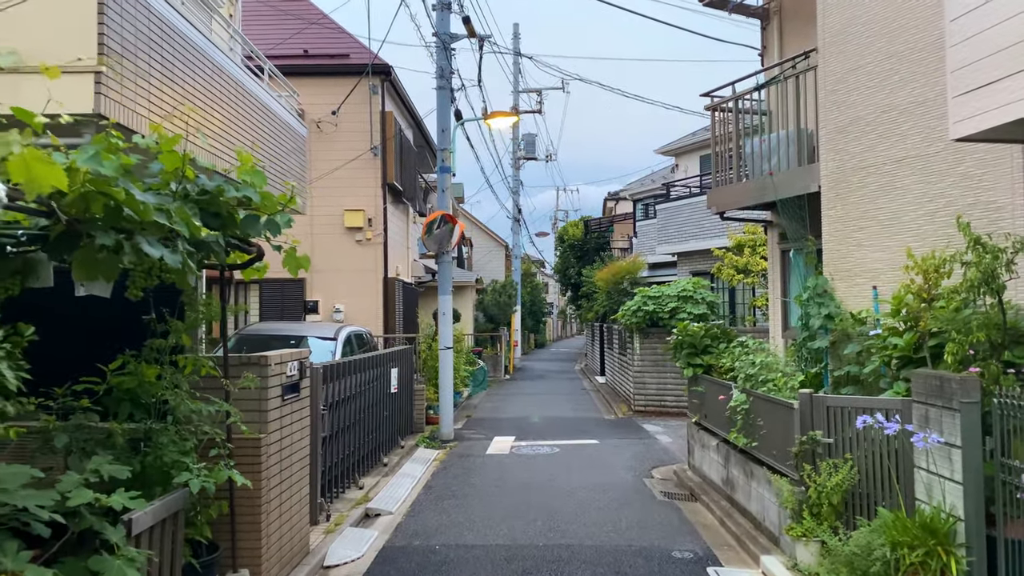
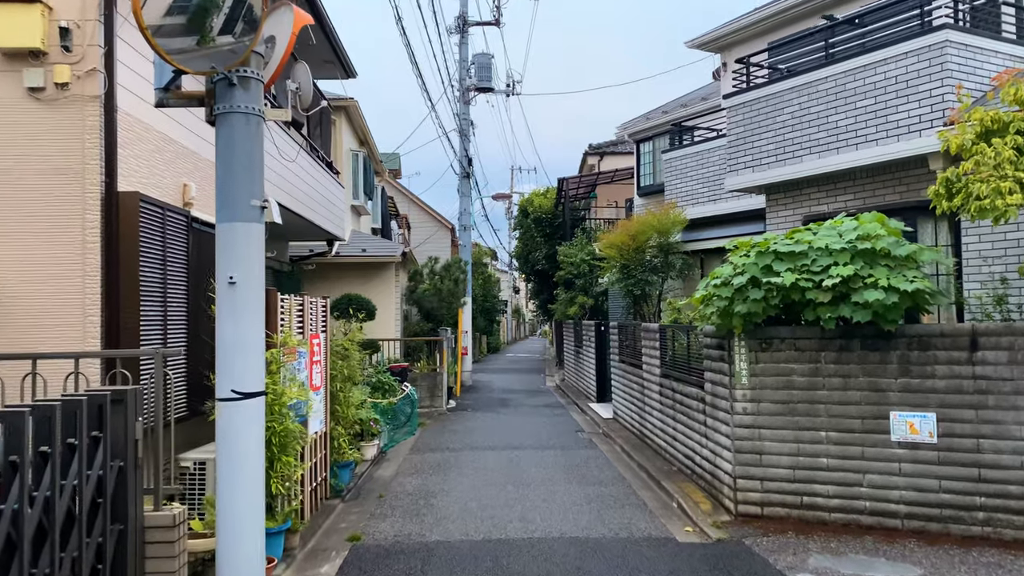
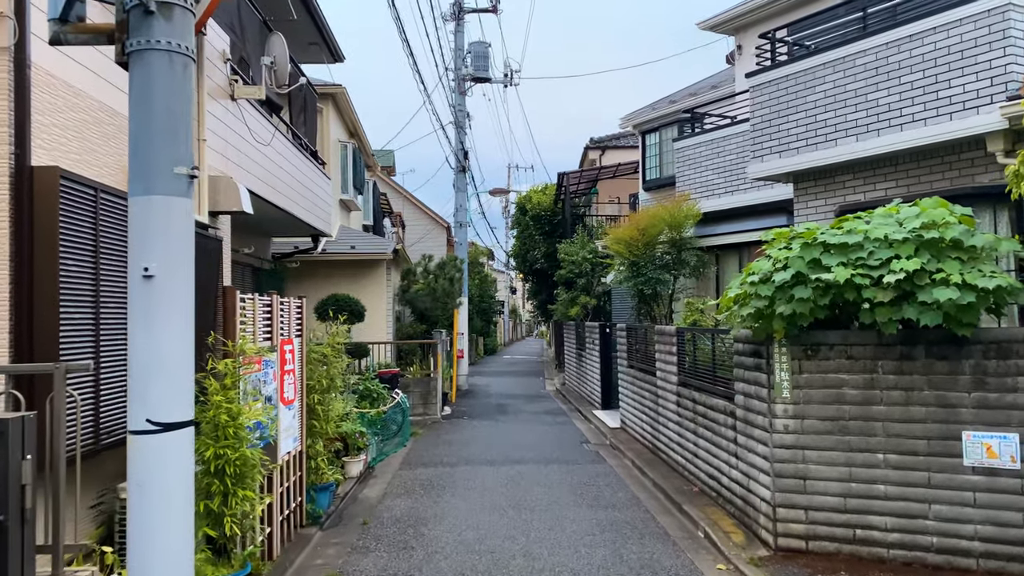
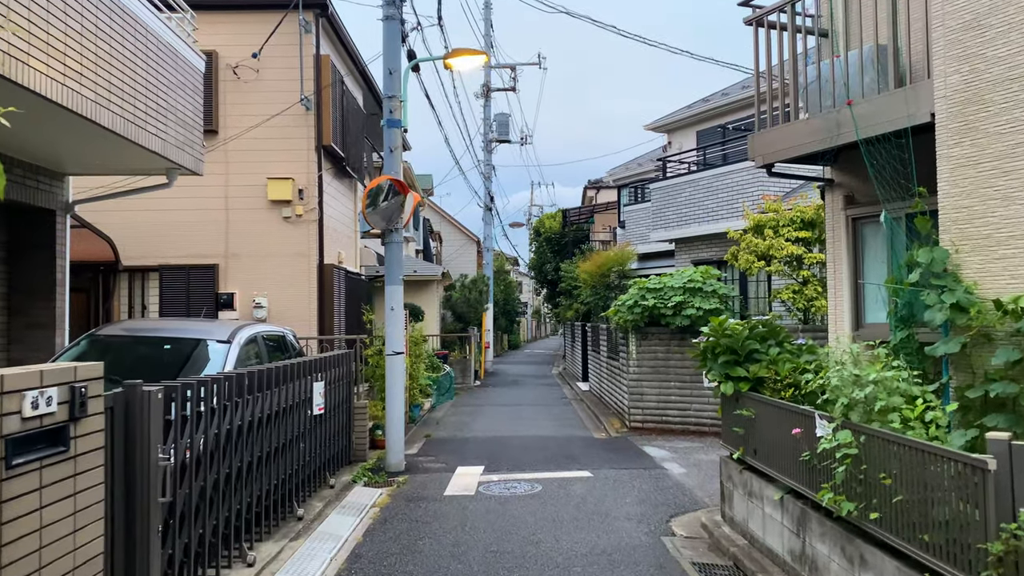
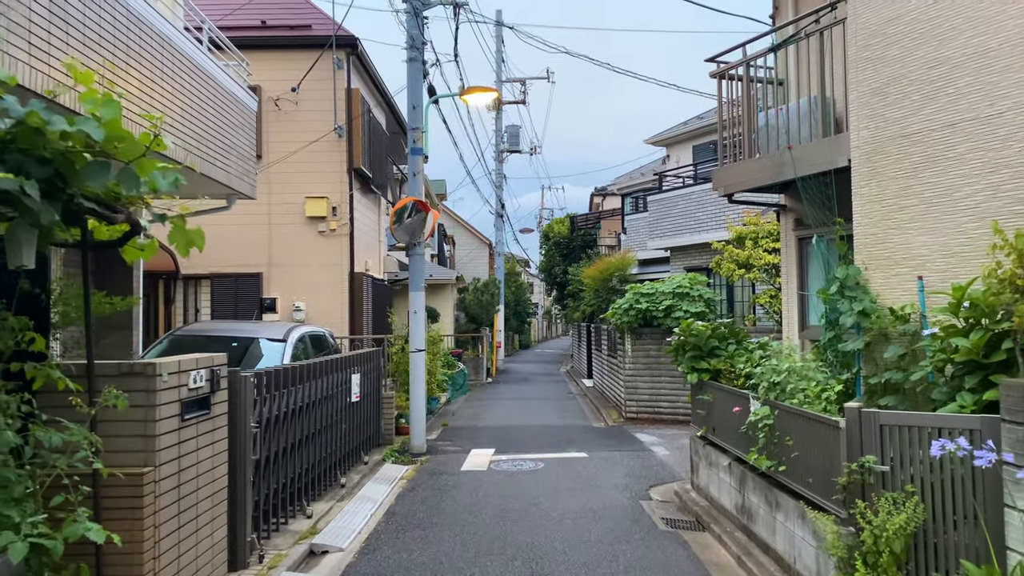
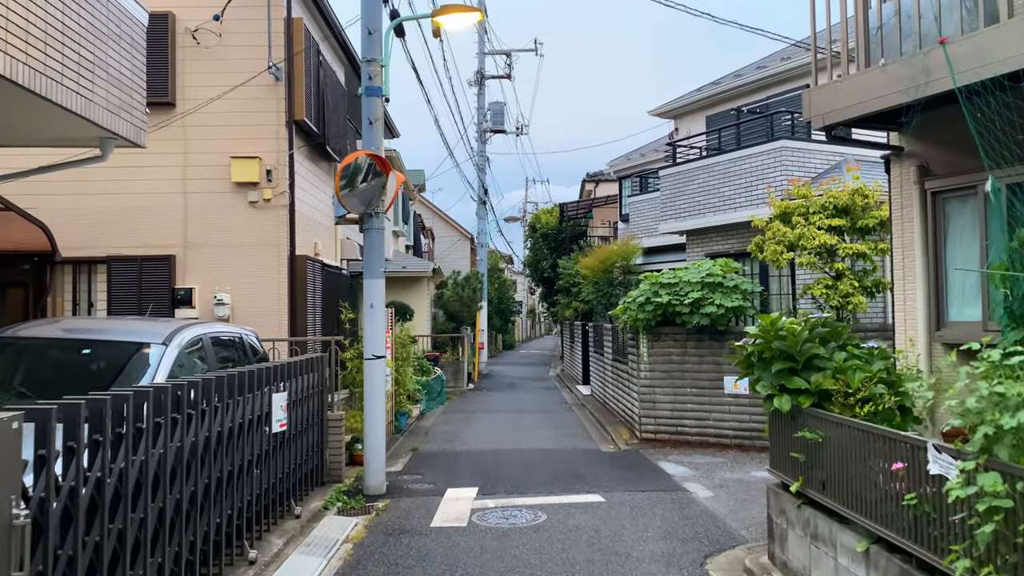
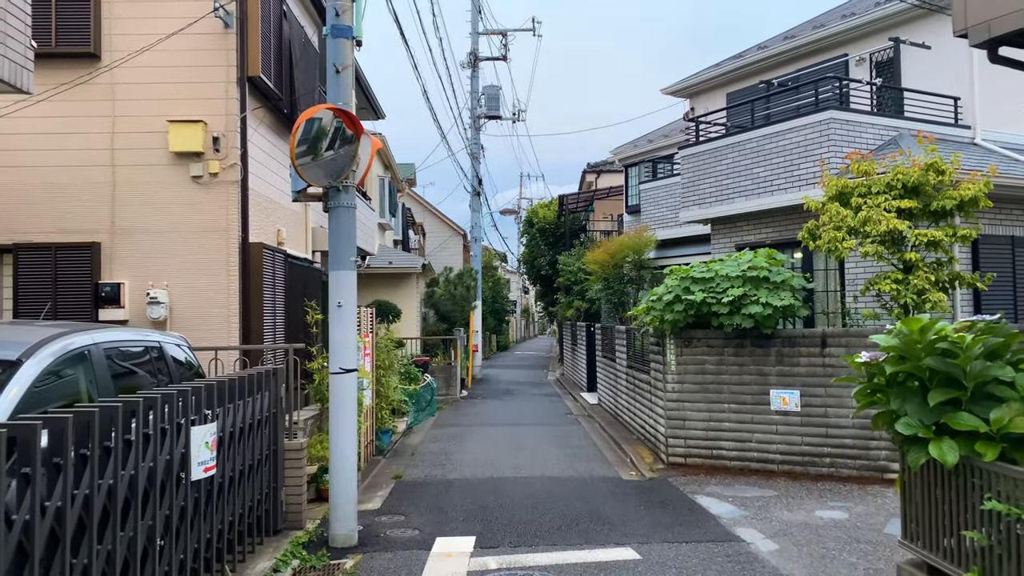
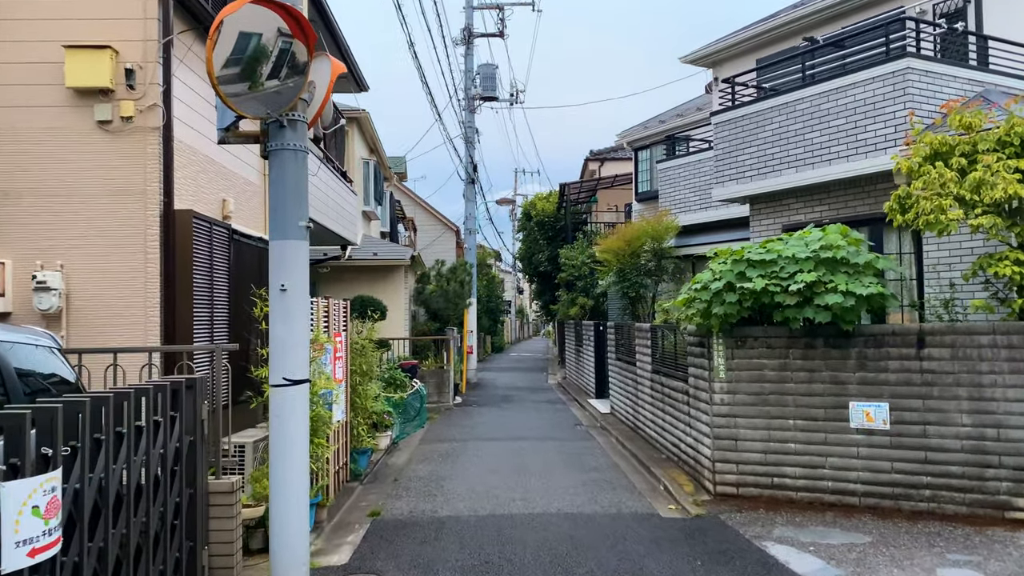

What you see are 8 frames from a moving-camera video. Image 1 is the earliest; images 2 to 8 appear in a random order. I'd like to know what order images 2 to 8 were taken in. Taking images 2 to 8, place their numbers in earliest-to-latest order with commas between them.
5, 4, 6, 7, 8, 2, 3
